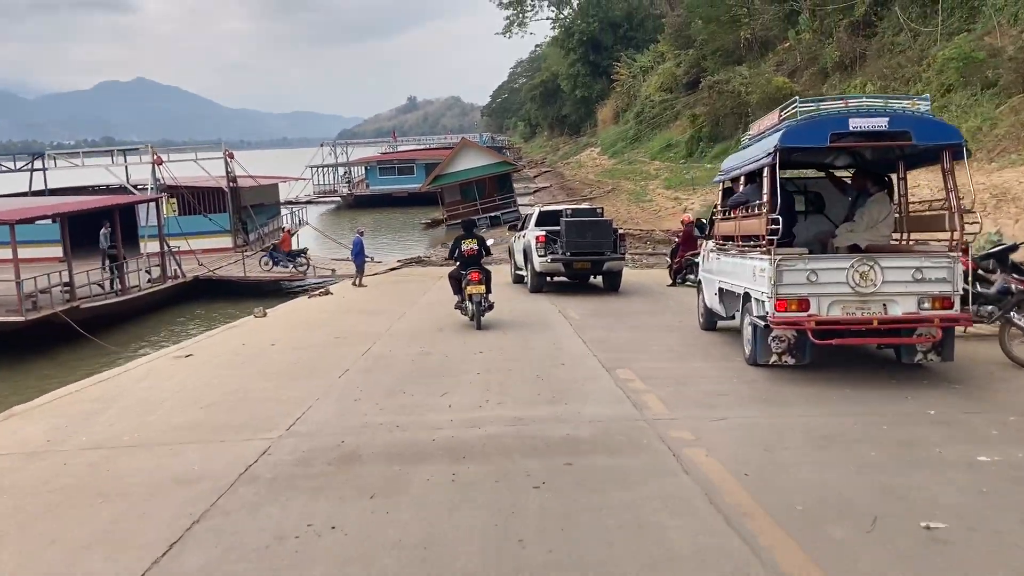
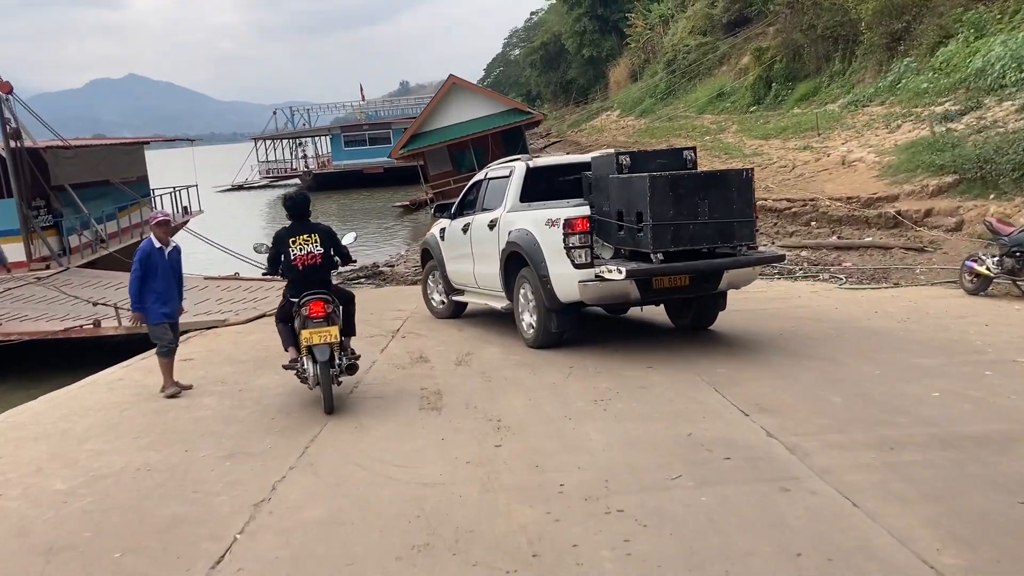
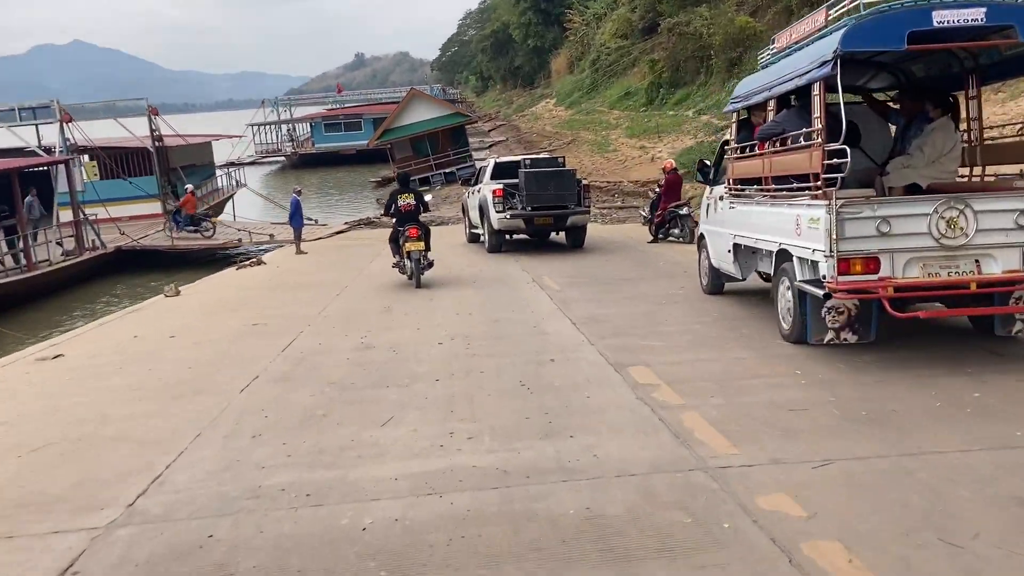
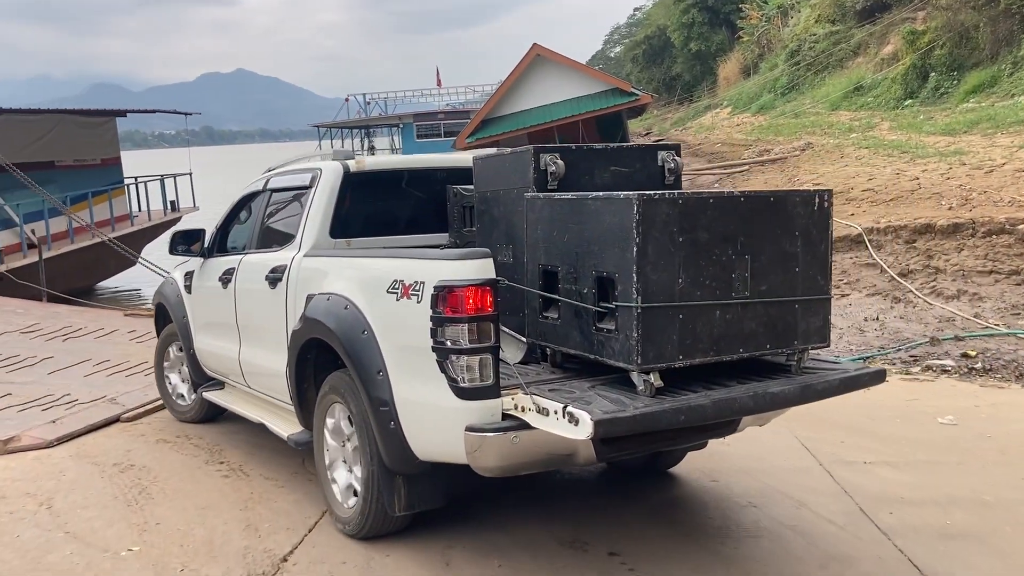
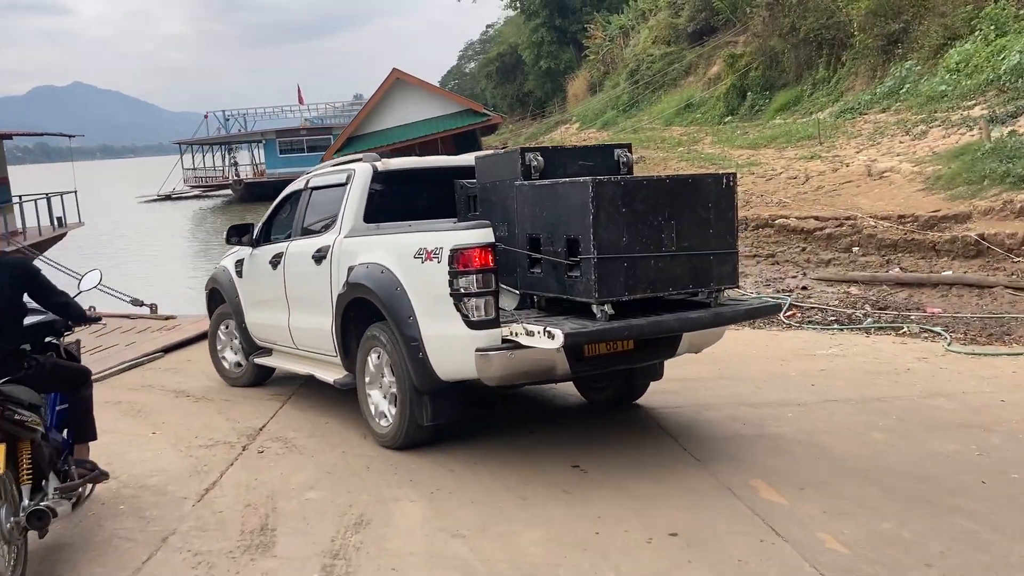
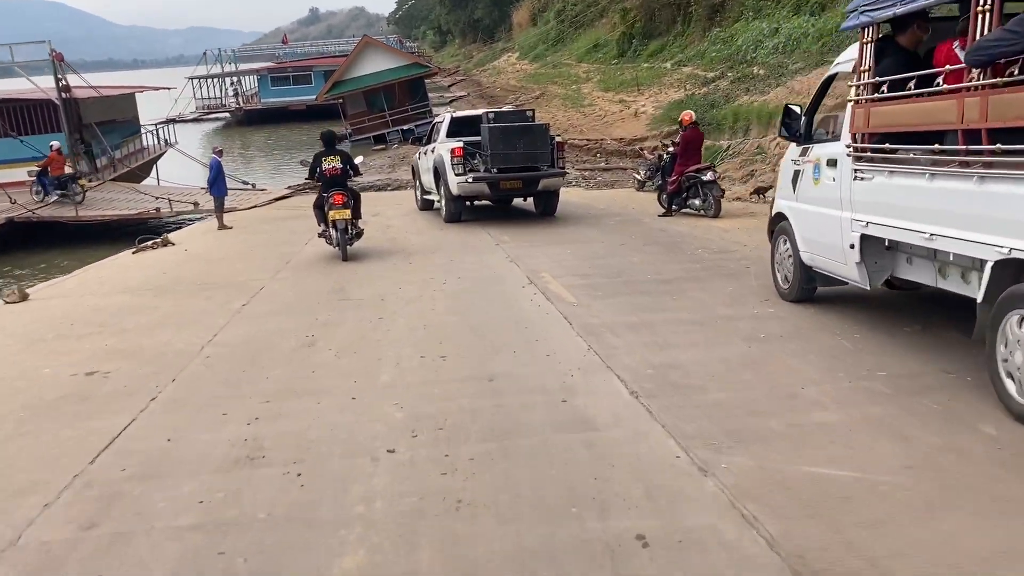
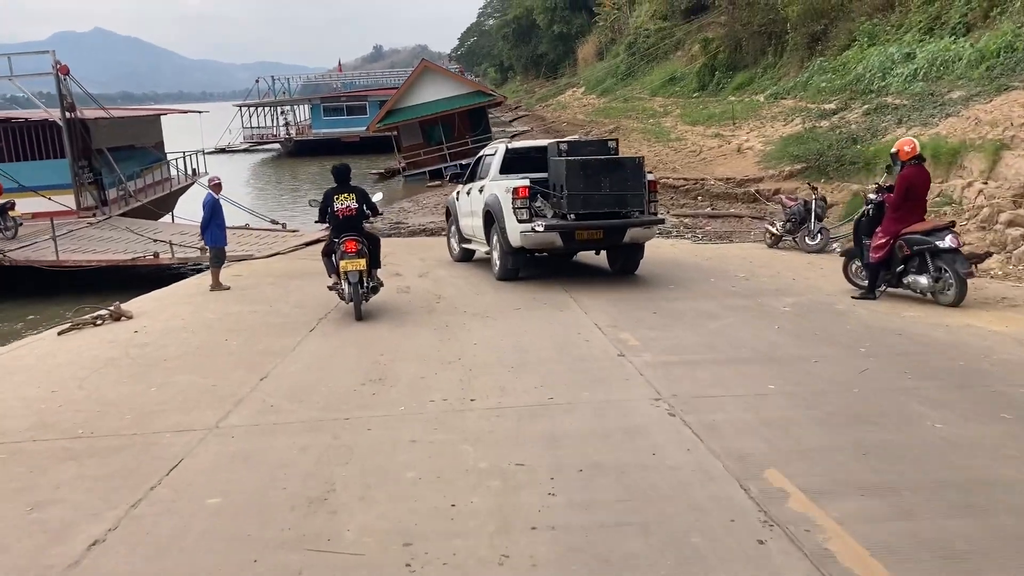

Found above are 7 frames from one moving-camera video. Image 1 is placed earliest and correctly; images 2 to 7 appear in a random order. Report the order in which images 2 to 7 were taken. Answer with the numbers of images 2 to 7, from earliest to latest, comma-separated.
3, 6, 7, 2, 5, 4
